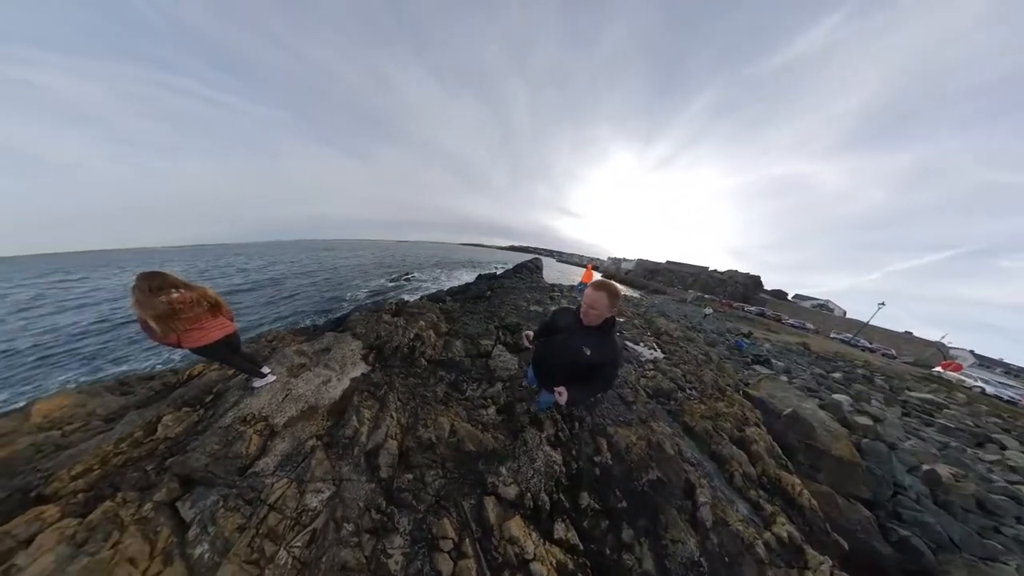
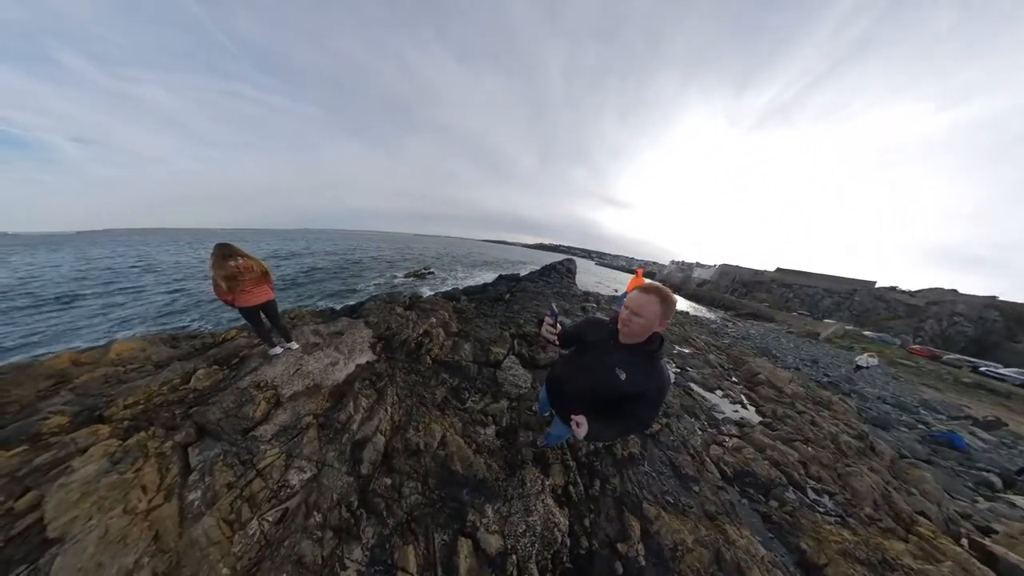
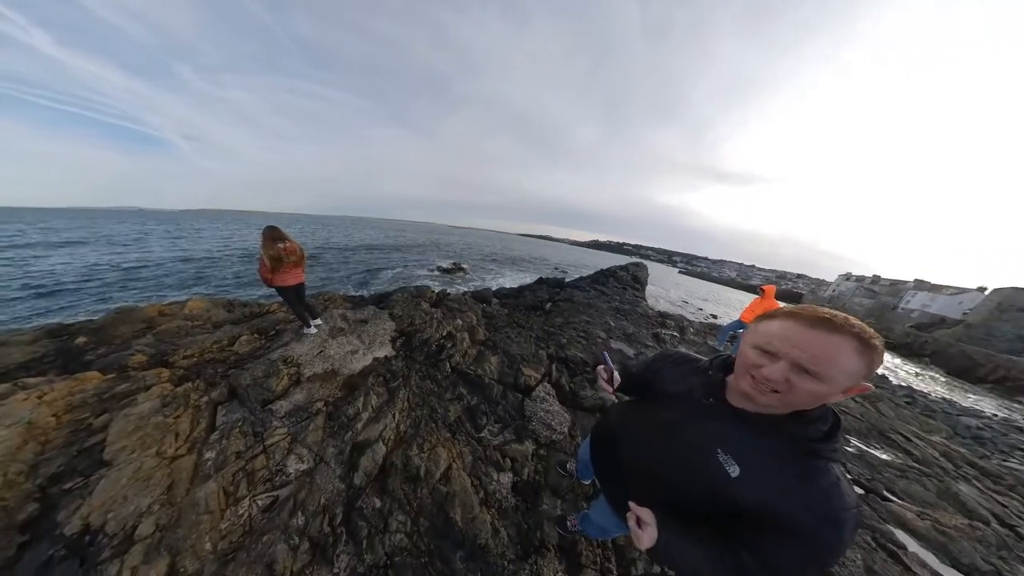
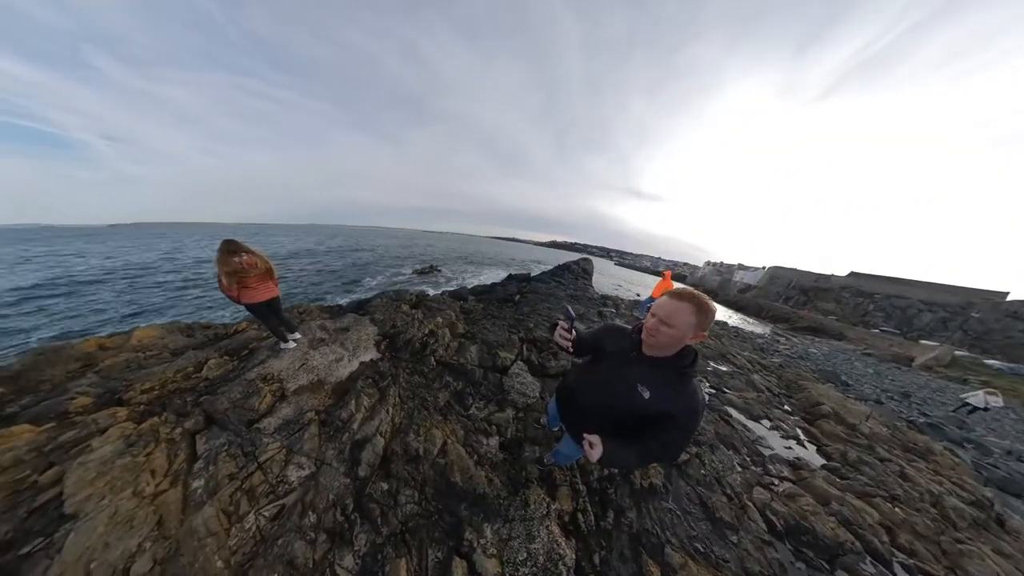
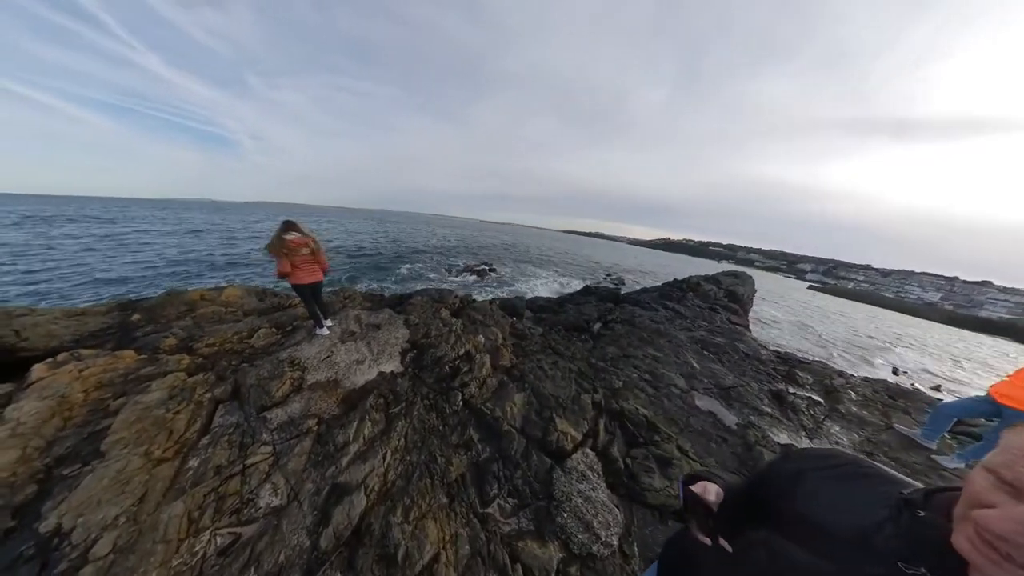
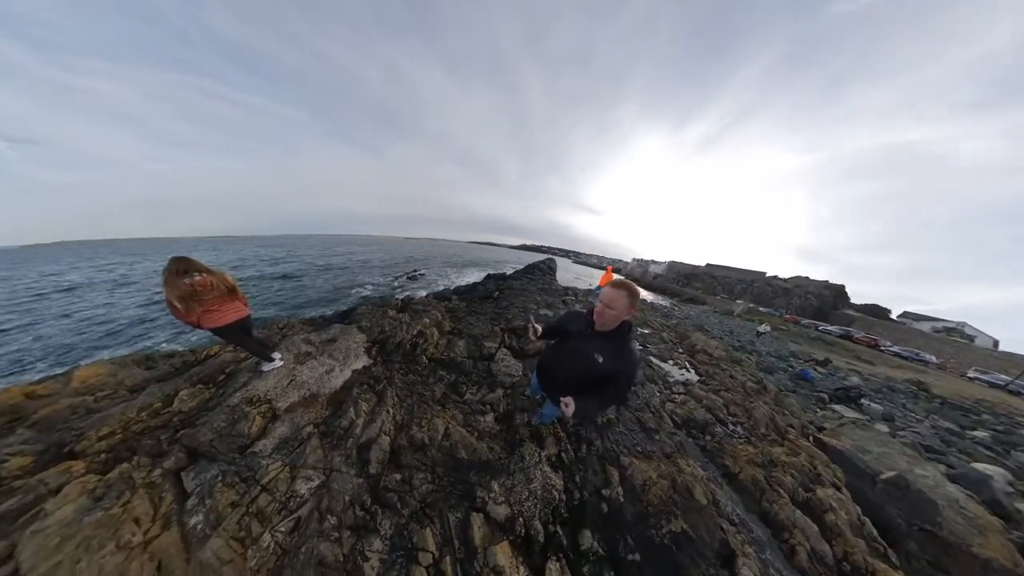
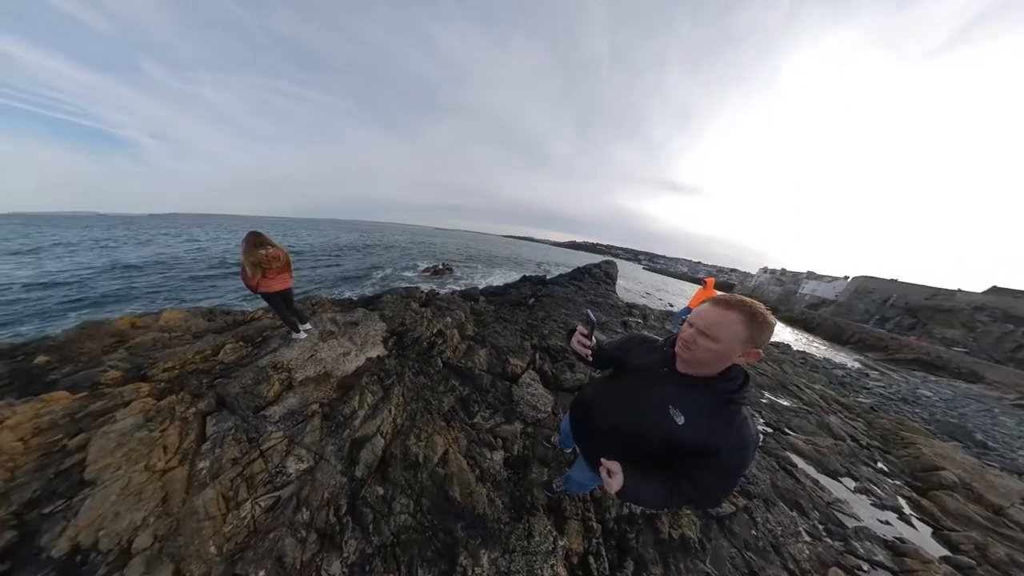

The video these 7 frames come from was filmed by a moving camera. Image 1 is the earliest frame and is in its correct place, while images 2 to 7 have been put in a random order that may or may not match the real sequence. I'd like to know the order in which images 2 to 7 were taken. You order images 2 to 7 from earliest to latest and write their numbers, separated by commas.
6, 2, 4, 7, 3, 5
